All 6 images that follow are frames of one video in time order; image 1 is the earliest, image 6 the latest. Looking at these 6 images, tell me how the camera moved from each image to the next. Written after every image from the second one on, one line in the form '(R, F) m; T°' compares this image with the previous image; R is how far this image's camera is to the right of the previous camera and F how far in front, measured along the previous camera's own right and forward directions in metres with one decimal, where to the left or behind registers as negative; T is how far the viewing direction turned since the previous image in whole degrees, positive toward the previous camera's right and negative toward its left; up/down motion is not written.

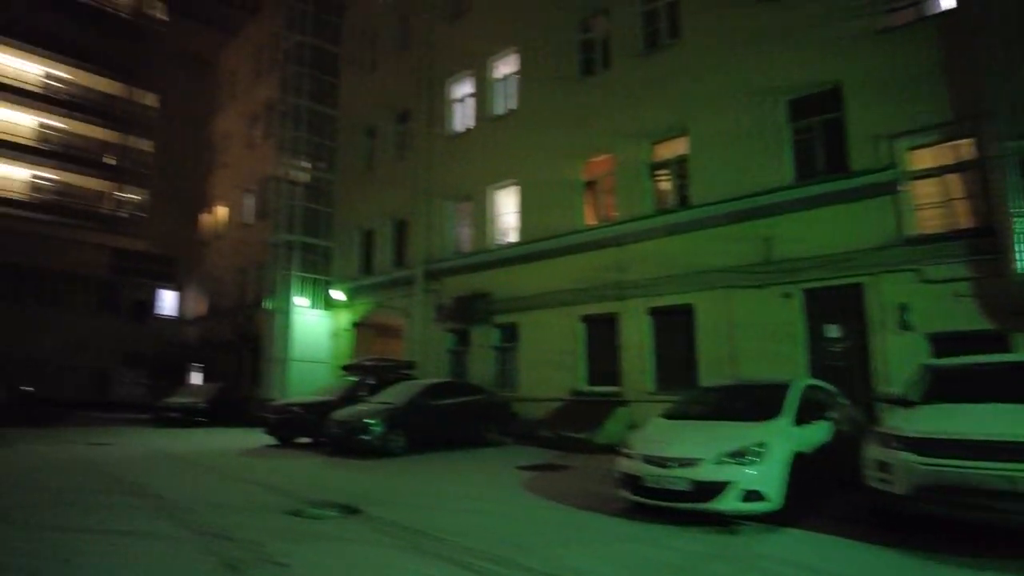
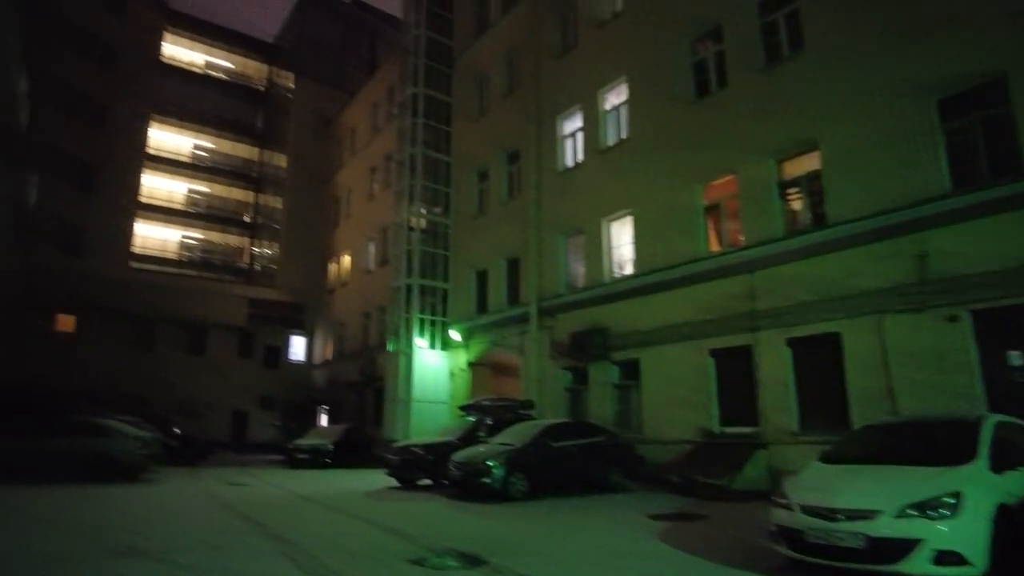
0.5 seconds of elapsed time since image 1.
(-0.1, +0.4) m; -10°
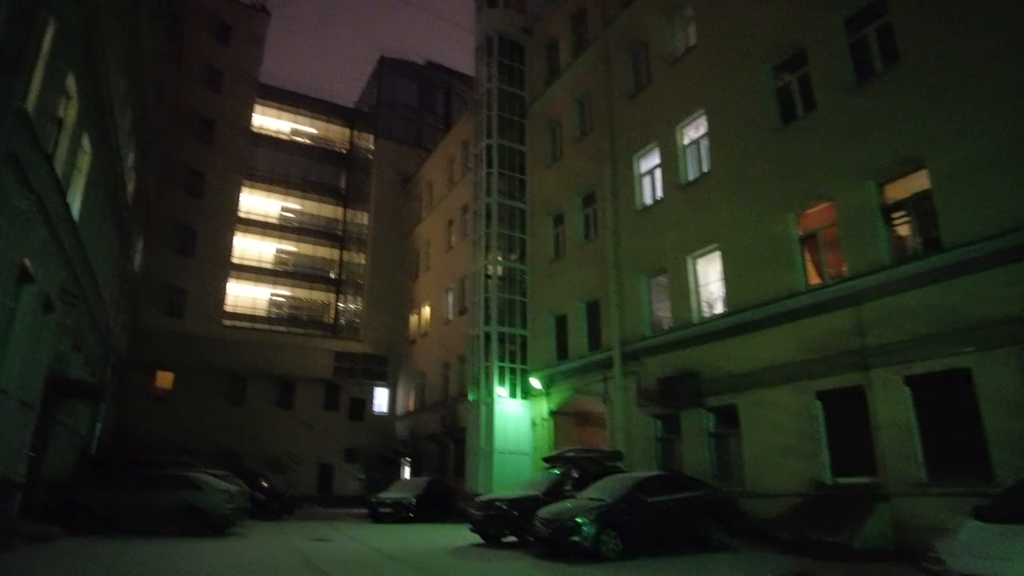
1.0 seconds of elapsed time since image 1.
(-0.1, +0.5) m; -7°
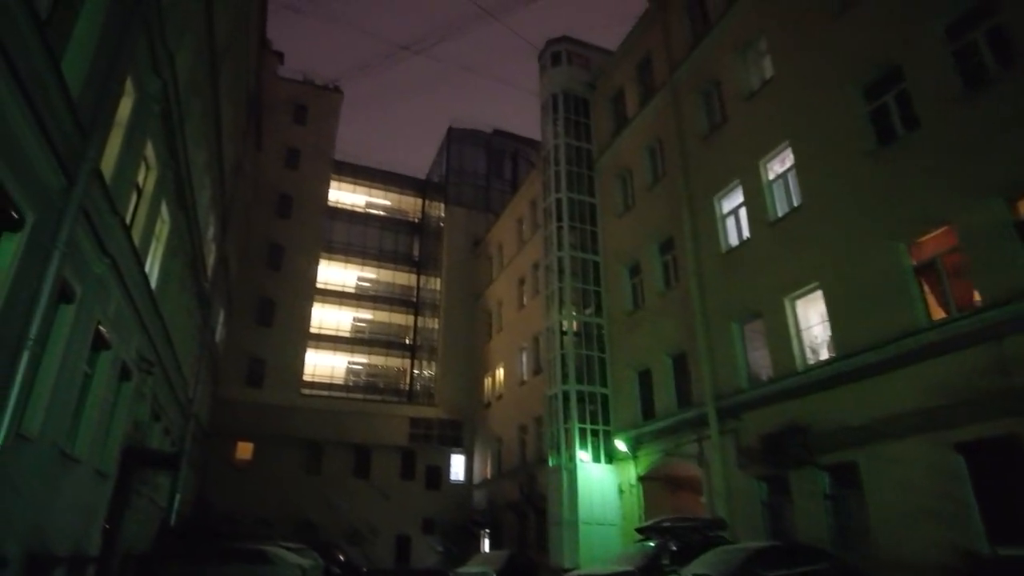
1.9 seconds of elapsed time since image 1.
(-0.1, +0.8) m; -6°
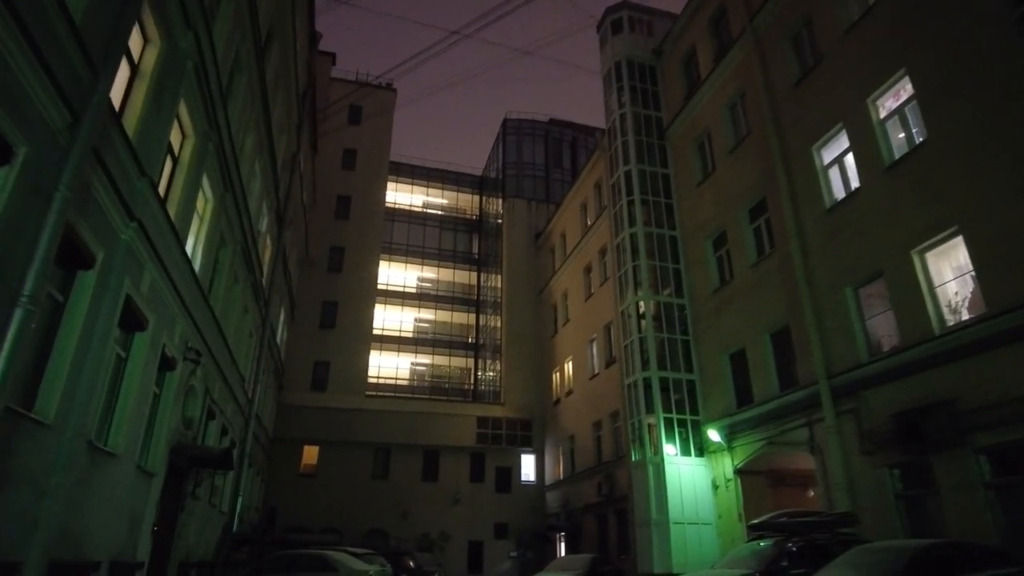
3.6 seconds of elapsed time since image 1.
(-0.3, +1.6) m; -5°
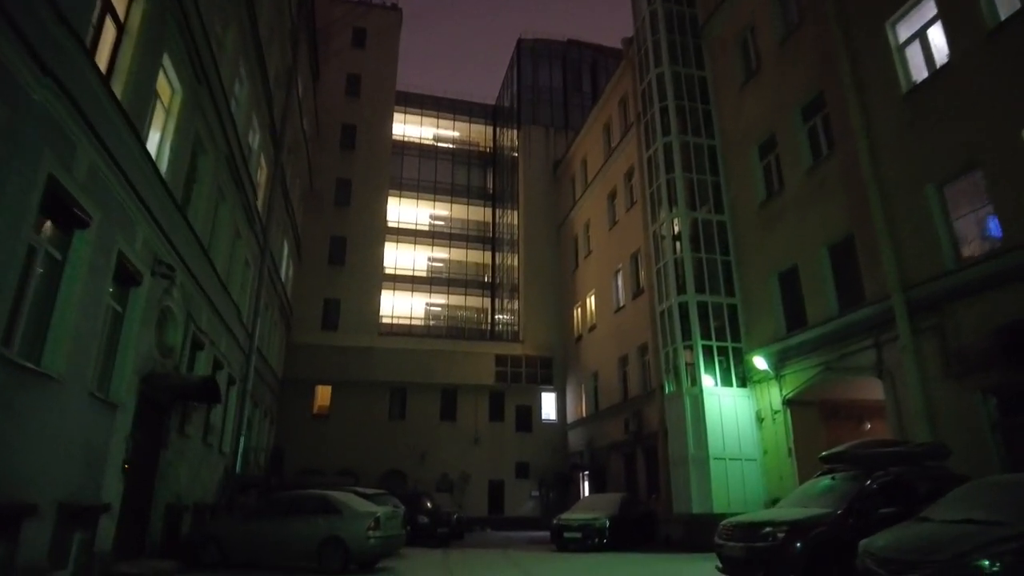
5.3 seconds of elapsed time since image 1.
(-0.1, +1.9) m; -1°
